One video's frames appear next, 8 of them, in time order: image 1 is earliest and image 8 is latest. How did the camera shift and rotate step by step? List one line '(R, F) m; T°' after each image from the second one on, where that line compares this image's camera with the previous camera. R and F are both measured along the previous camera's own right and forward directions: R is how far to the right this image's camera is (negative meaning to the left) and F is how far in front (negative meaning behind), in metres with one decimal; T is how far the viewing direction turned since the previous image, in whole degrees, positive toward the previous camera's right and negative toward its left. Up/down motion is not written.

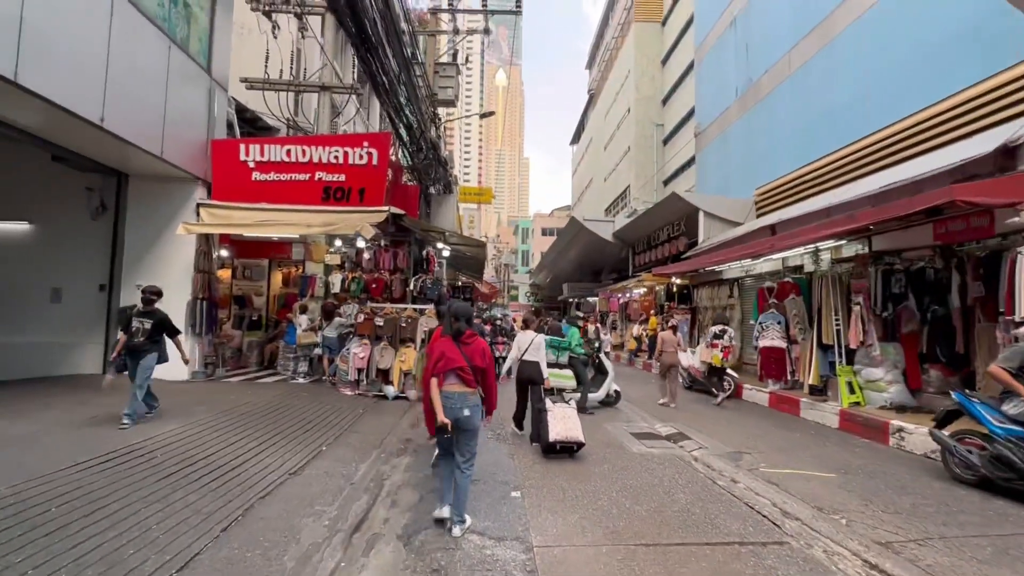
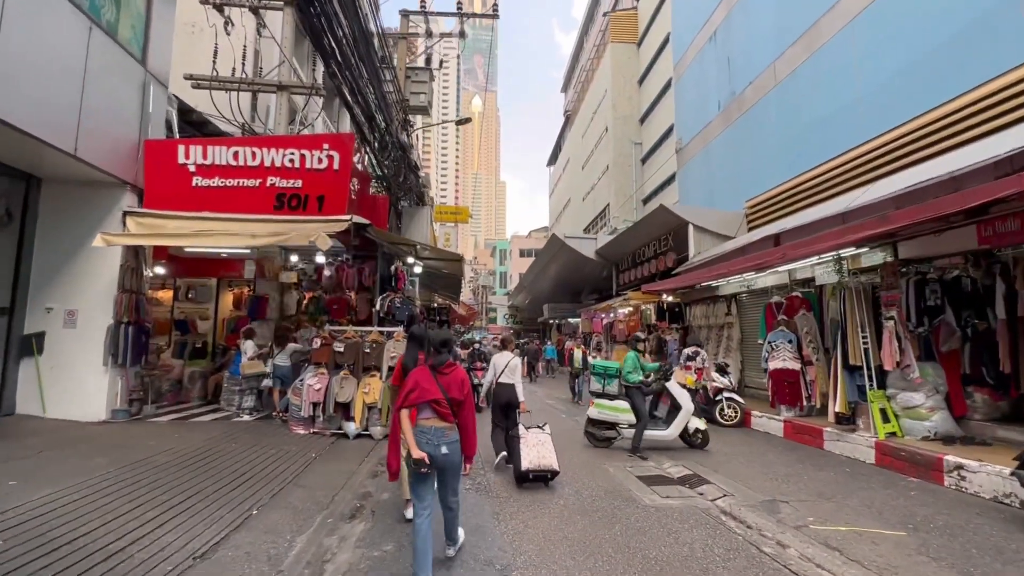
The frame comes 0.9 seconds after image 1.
(0.0, +1.1) m; +3°
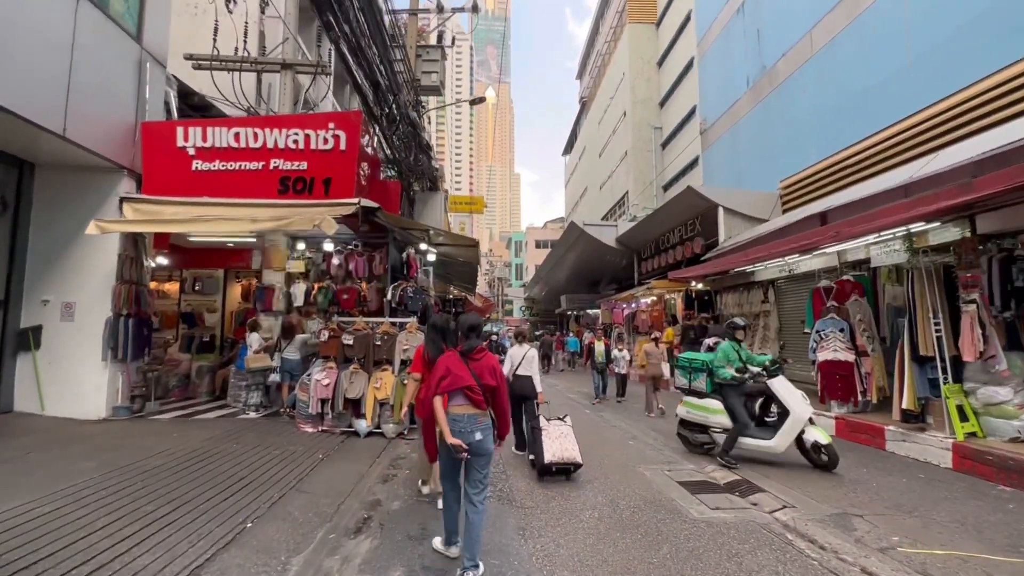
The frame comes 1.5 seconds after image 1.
(-0.1, +0.6) m; -2°
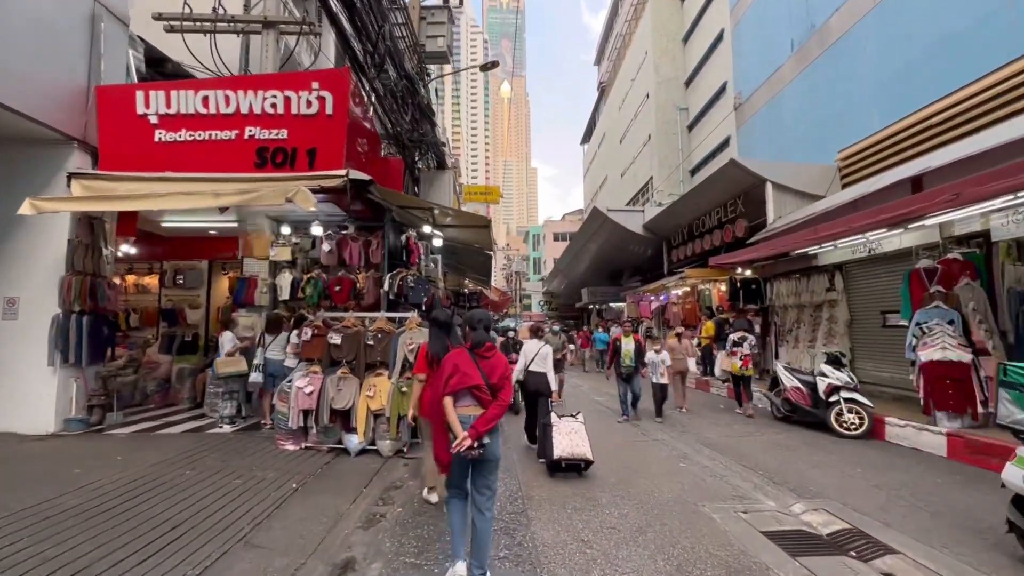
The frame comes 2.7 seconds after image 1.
(0.0, +1.4) m; -2°
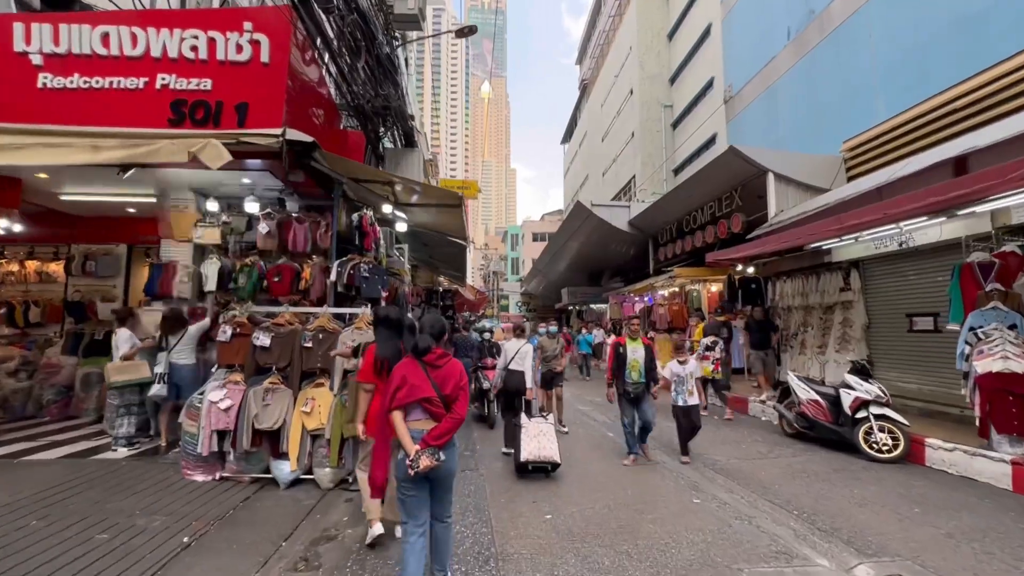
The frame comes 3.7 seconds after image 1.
(0.0, +1.2) m; +3°
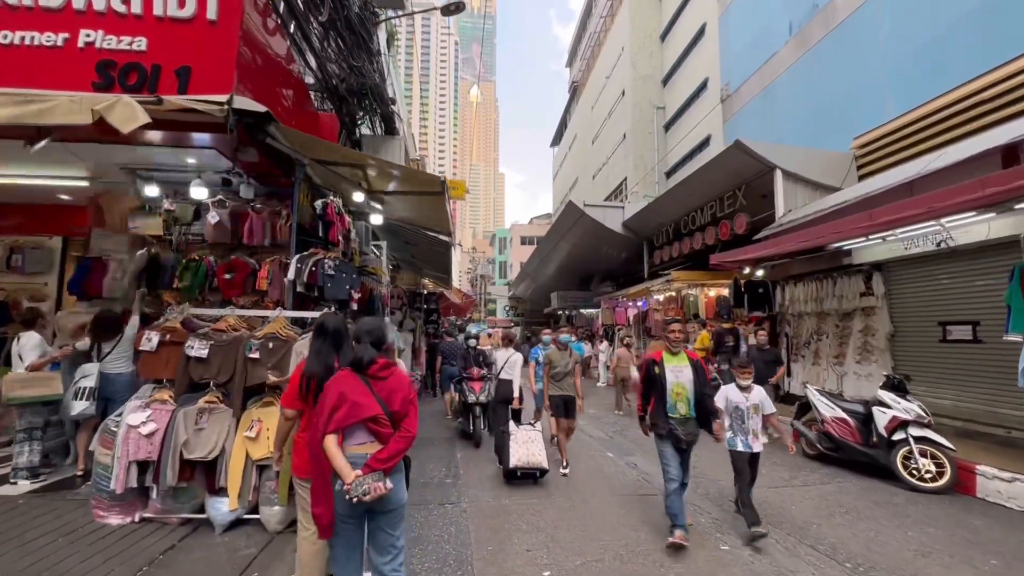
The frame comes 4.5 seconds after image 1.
(0.0, +0.8) m; +2°
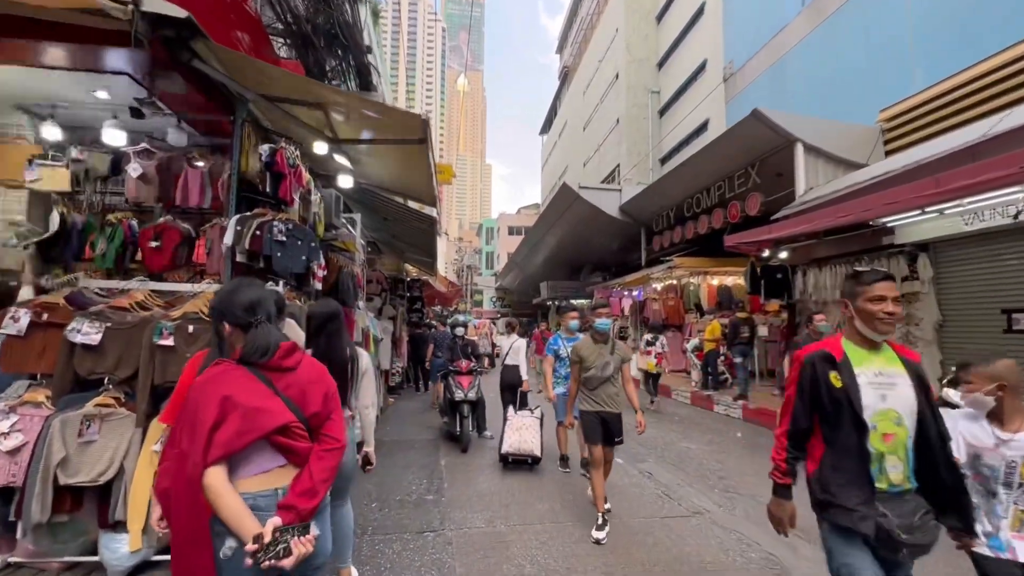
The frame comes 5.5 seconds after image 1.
(-0.1, +1.0) m; +2°
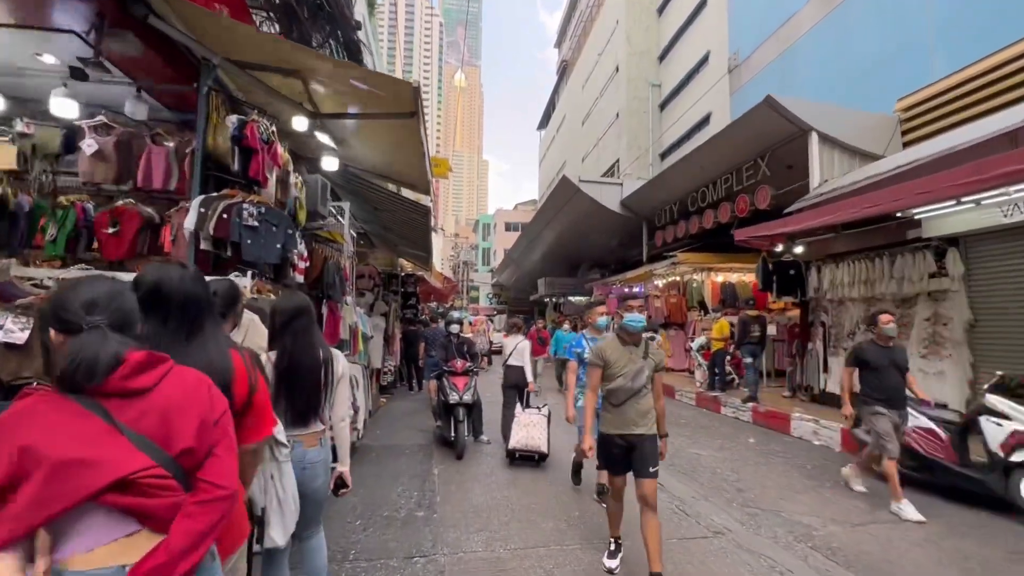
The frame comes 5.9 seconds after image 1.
(0.0, +0.5) m; 0°
